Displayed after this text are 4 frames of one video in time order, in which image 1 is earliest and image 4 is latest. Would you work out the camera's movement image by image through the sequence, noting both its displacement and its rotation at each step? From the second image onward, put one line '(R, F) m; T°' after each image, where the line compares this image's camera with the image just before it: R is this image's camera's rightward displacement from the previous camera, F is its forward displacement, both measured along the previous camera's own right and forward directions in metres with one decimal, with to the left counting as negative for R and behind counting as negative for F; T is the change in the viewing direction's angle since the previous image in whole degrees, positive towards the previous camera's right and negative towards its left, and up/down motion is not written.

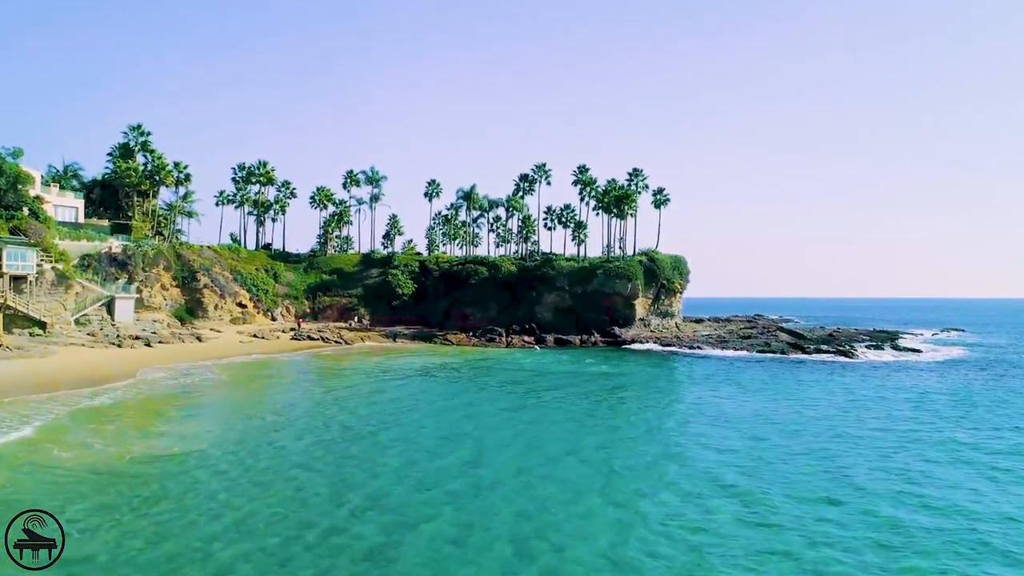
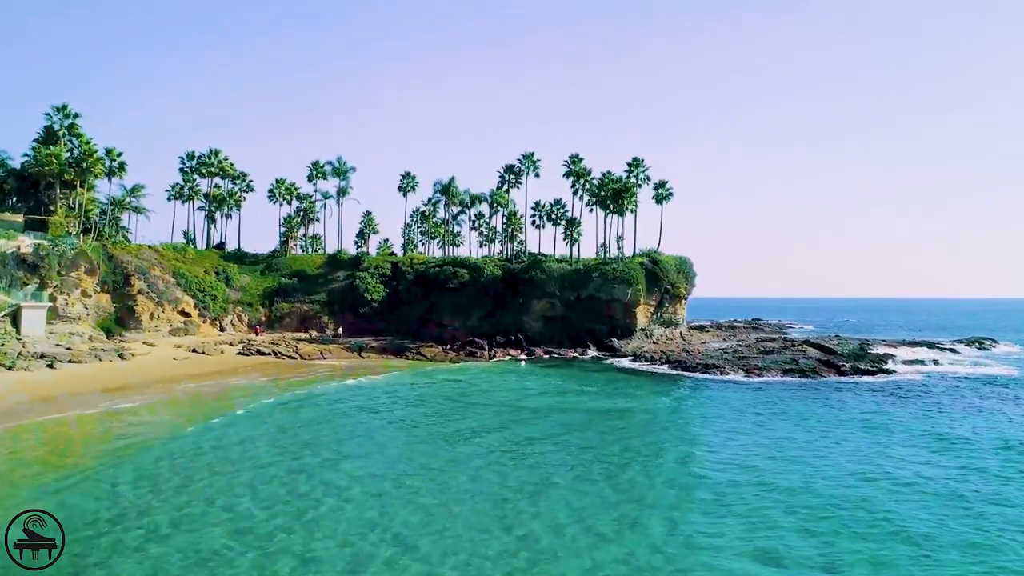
(+0.3, +7.7) m; +1°
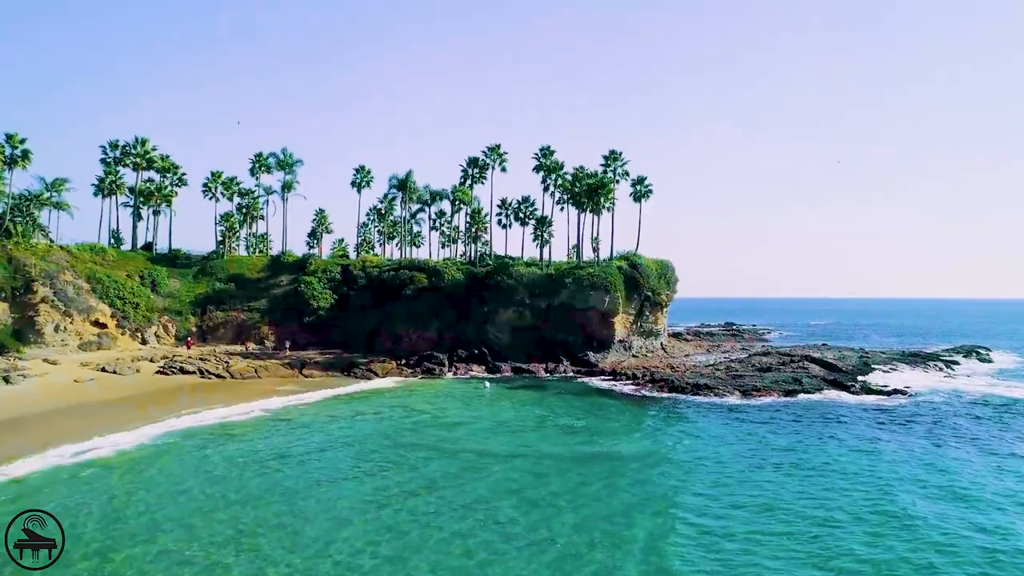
(+0.3, +5.6) m; +3°
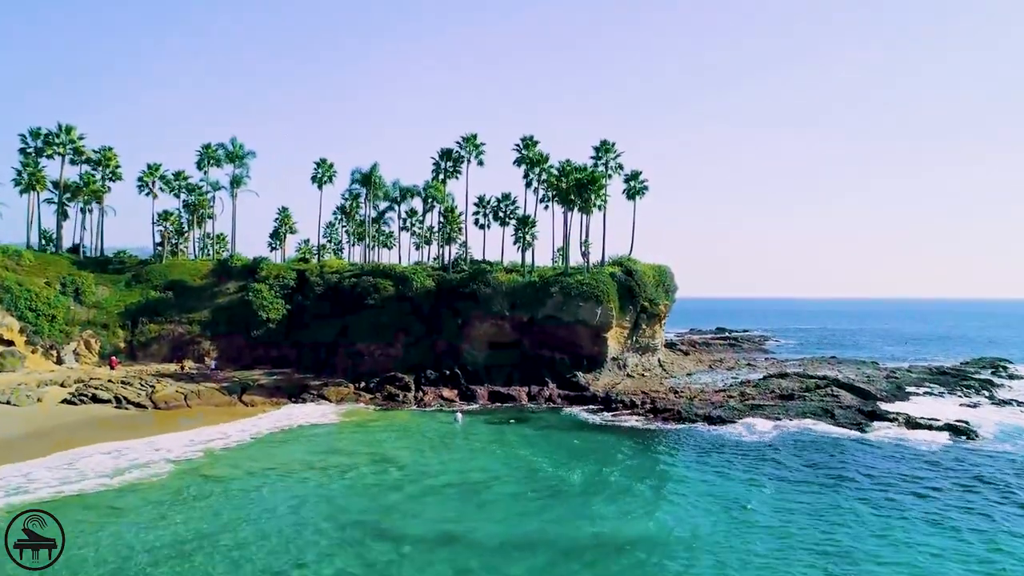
(+0.3, +6.2) m; +2°
